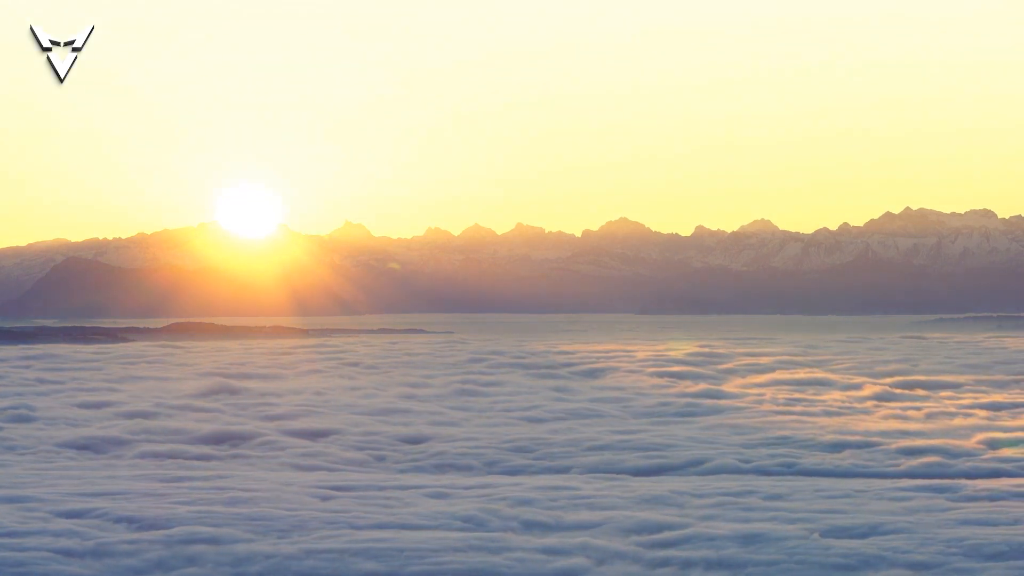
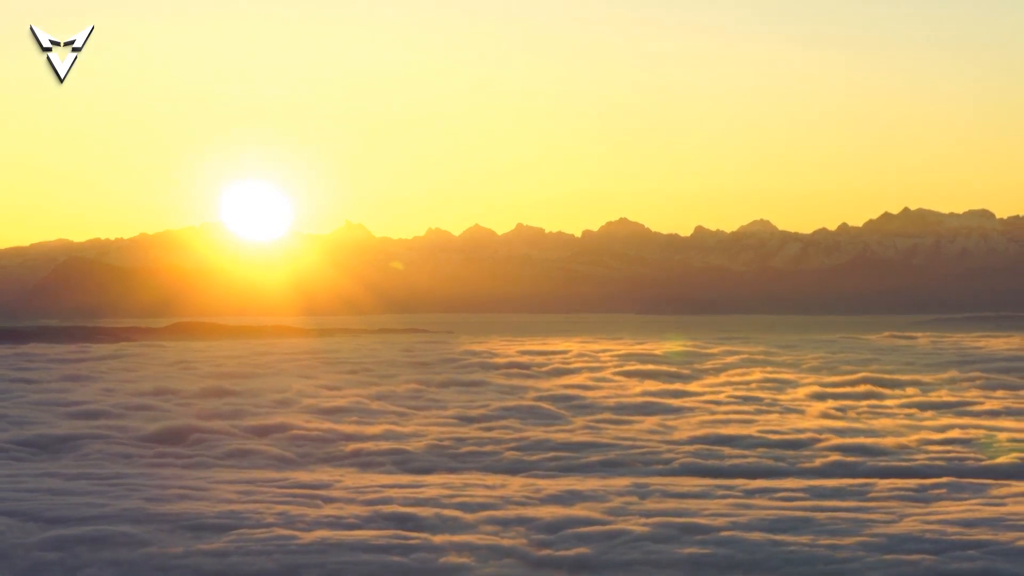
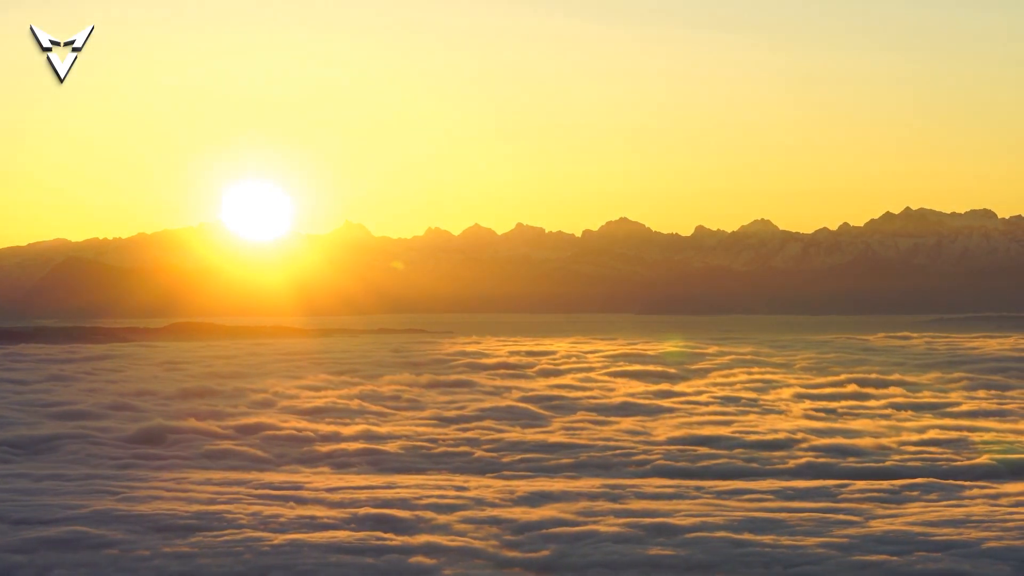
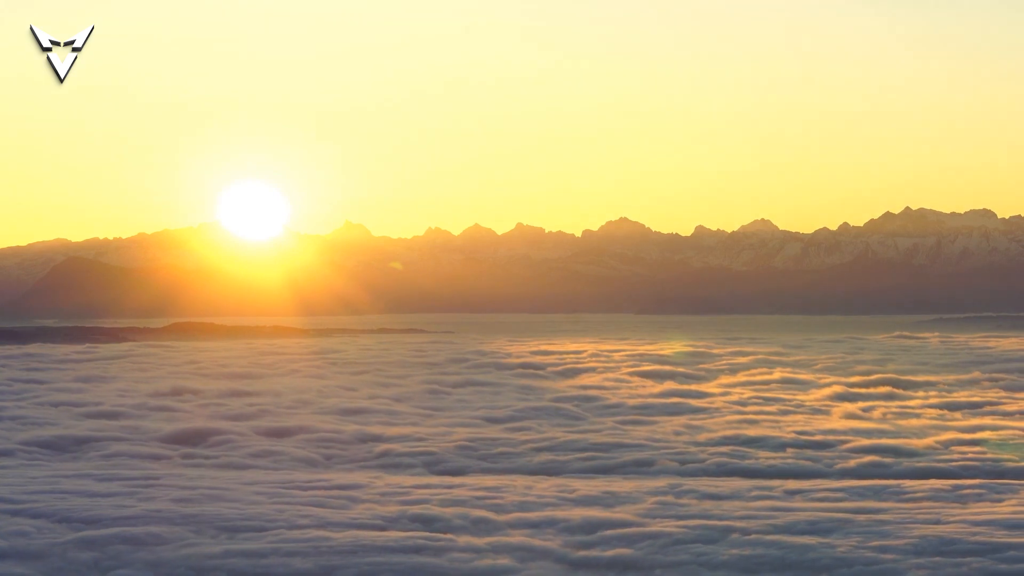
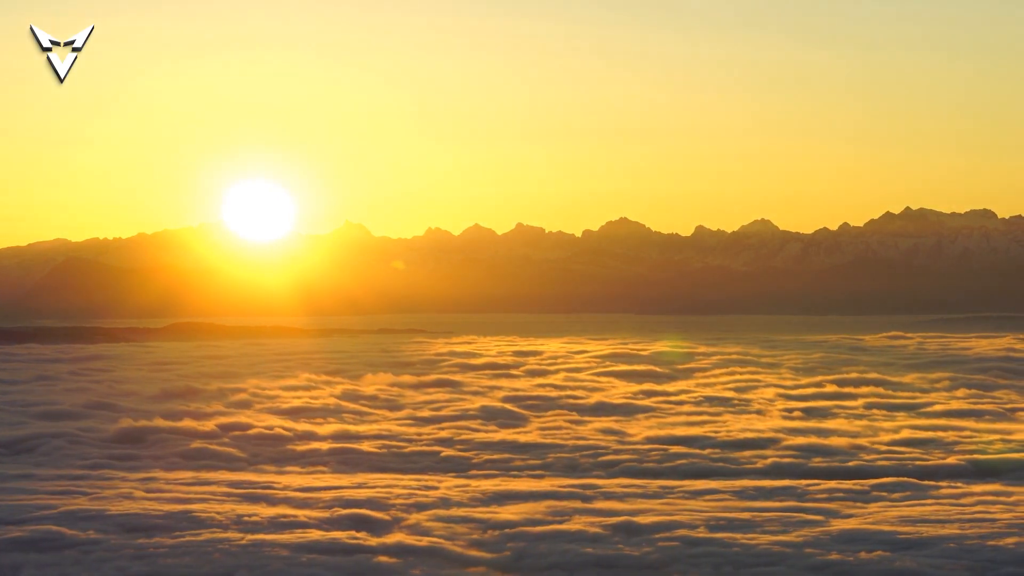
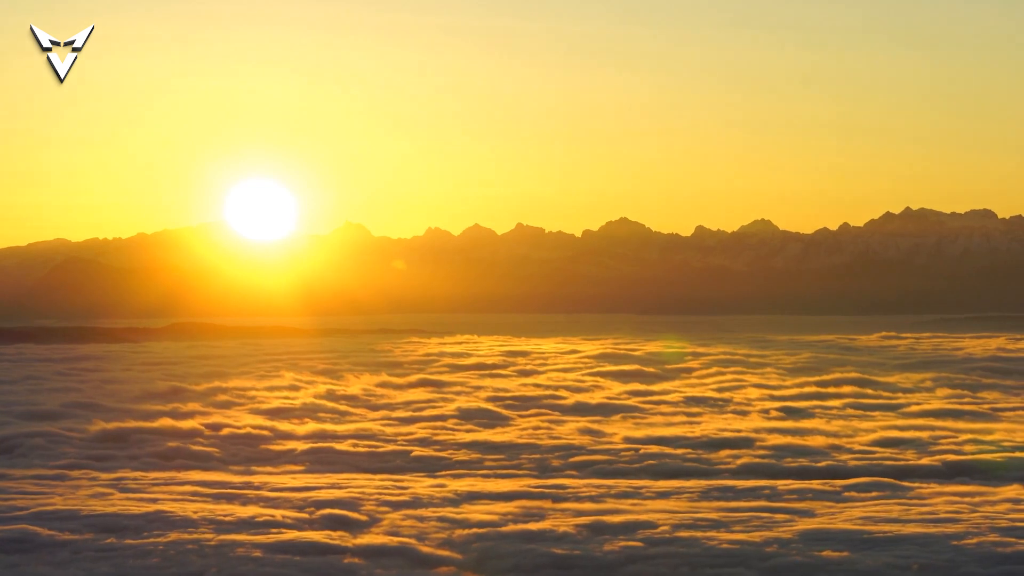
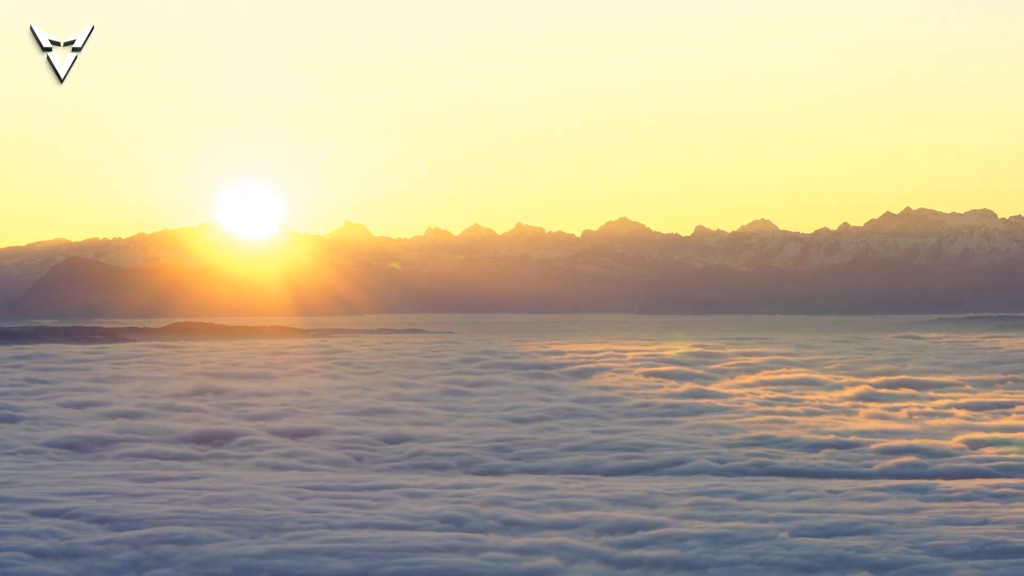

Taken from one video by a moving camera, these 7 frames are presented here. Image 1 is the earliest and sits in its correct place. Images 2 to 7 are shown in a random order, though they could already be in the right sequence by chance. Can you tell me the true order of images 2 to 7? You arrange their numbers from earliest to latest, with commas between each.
7, 4, 2, 3, 5, 6
